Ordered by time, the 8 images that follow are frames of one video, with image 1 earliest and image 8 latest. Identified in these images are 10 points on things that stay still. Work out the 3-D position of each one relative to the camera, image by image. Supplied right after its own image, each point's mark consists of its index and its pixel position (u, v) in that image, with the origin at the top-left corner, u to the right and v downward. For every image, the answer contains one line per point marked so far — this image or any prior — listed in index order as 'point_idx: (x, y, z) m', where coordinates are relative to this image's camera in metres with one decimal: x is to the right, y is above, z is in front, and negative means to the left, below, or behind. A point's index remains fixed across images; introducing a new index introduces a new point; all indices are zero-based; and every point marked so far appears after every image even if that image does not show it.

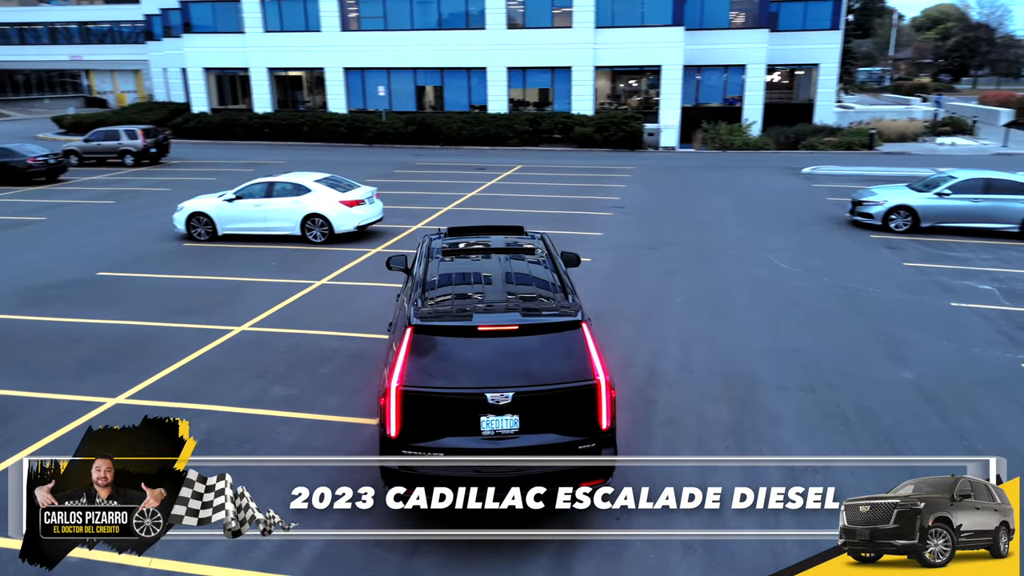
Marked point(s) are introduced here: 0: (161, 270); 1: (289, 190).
0: (-6.4, +0.4, +13.2) m
1: (-4.5, +2.0, +14.7) m
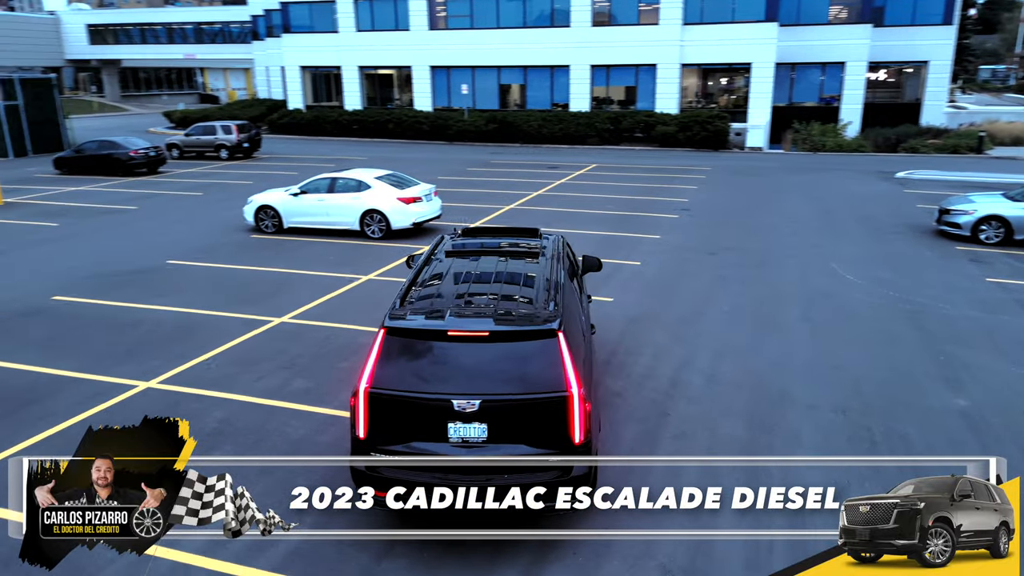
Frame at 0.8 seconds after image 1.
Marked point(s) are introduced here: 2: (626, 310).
0: (-5.5, +0.6, +13.8) m
1: (-3.4, +2.1, +15.1) m
2: (+1.6, -0.3, +10.0) m
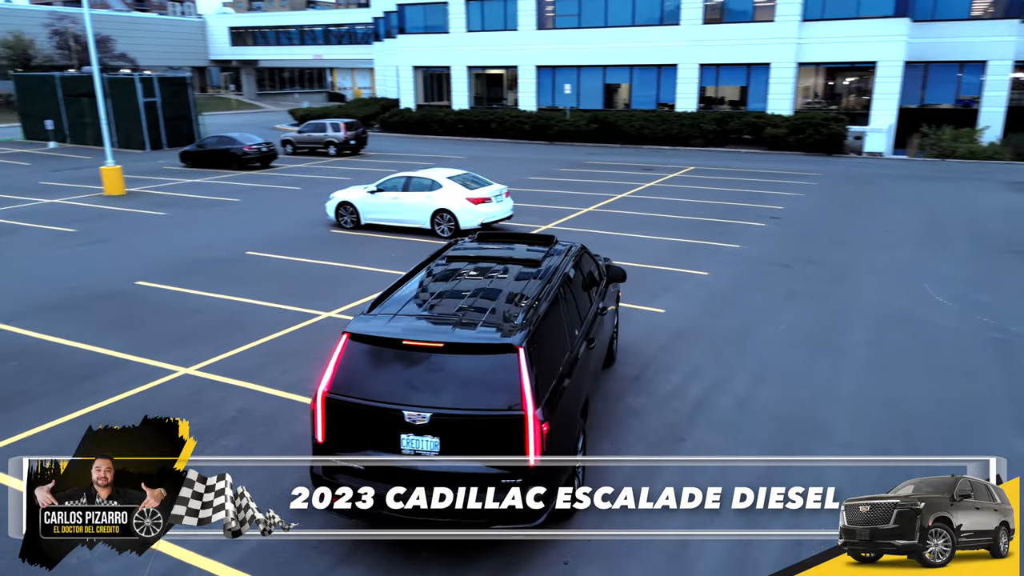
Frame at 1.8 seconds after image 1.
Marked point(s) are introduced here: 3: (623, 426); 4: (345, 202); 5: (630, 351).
0: (-4.2, +0.7, +14.4) m
1: (-1.9, +2.2, +15.3) m
2: (+2.2, -0.5, +9.6) m
3: (+1.1, -1.3, +6.8) m
4: (-3.7, +1.9, +16.1) m
5: (+1.5, -0.8, +8.6) m
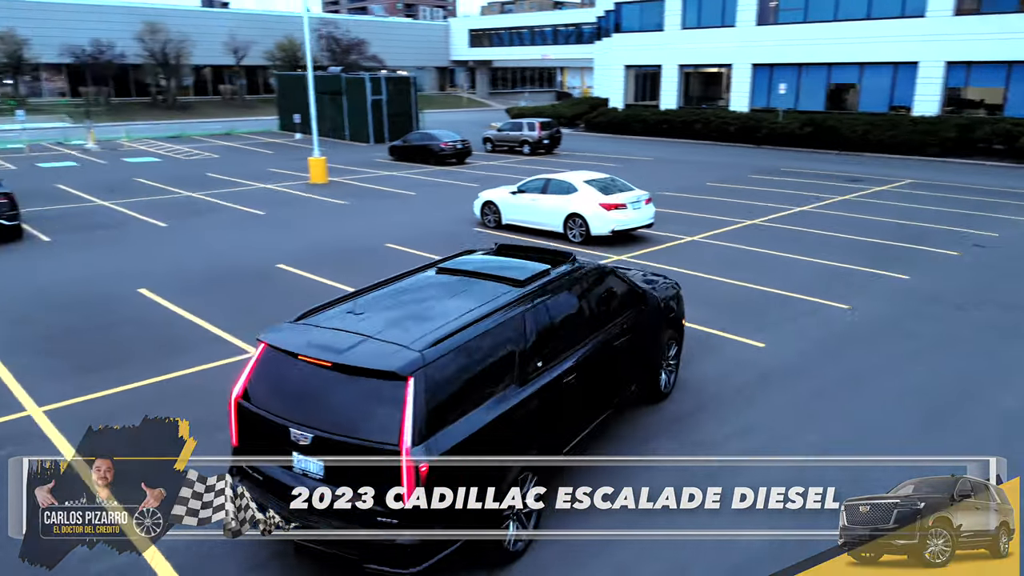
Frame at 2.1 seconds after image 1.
0: (-1.6, +0.8, +14.8) m
1: (+1.0, +2.1, +15.0) m
2: (+3.0, -0.9, +8.3) m
3: (+1.1, -1.5, +6.0) m
4: (-0.5, +1.9, +16.3) m
5: (+2.0, -1.1, +7.6) m
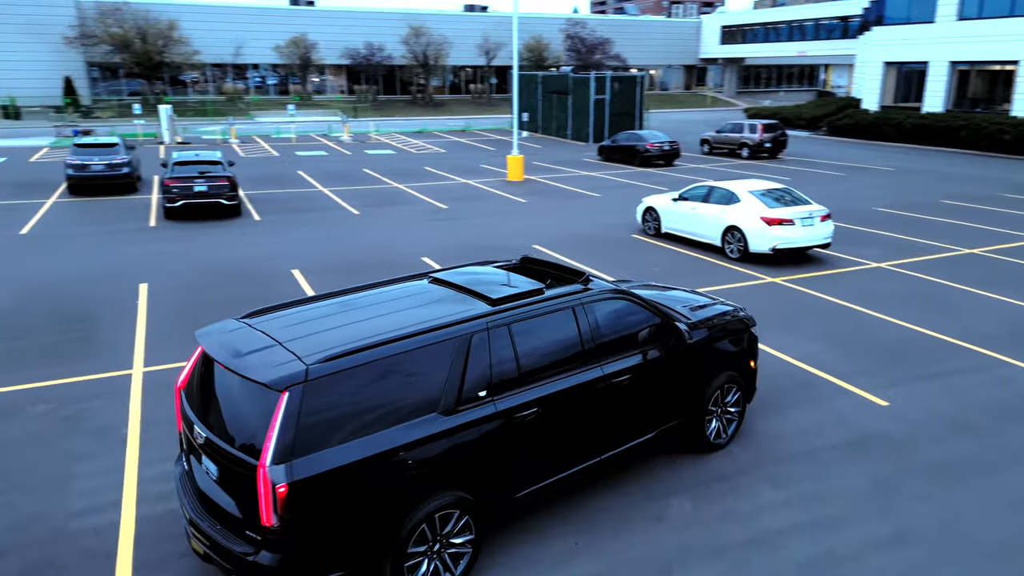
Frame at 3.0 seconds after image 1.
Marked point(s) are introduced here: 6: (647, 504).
0: (+1.4, +0.7, +14.4) m
1: (+4.0, +1.7, +13.7) m
2: (+3.5, -1.3, +6.8) m
3: (+0.9, -1.7, +5.2) m
4: (+3.0, +1.7, +15.4) m
5: (+2.3, -1.4, +6.4) m
6: (+1.0, -1.7, +5.5) m
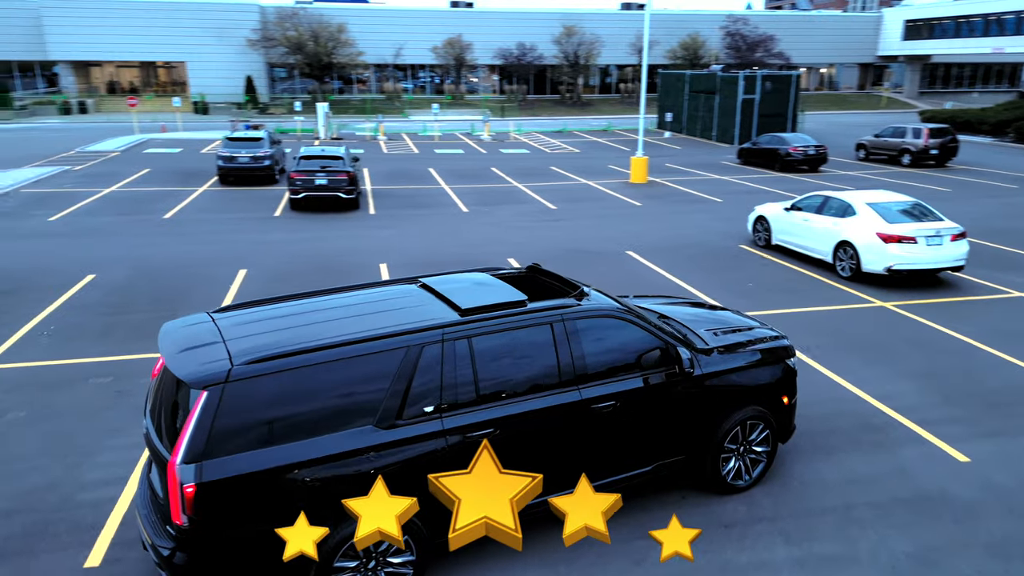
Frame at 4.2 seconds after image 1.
0: (+3.1, +0.5, +13.6) m
1: (+5.6, +1.3, +12.4) m
2: (+3.5, -1.6, +5.8) m
3: (+0.6, -1.9, +4.8) m
4: (+4.9, +1.4, +14.3) m
5: (+2.3, -1.6, +5.7) m
6: (+0.8, -1.8, +5.0) m
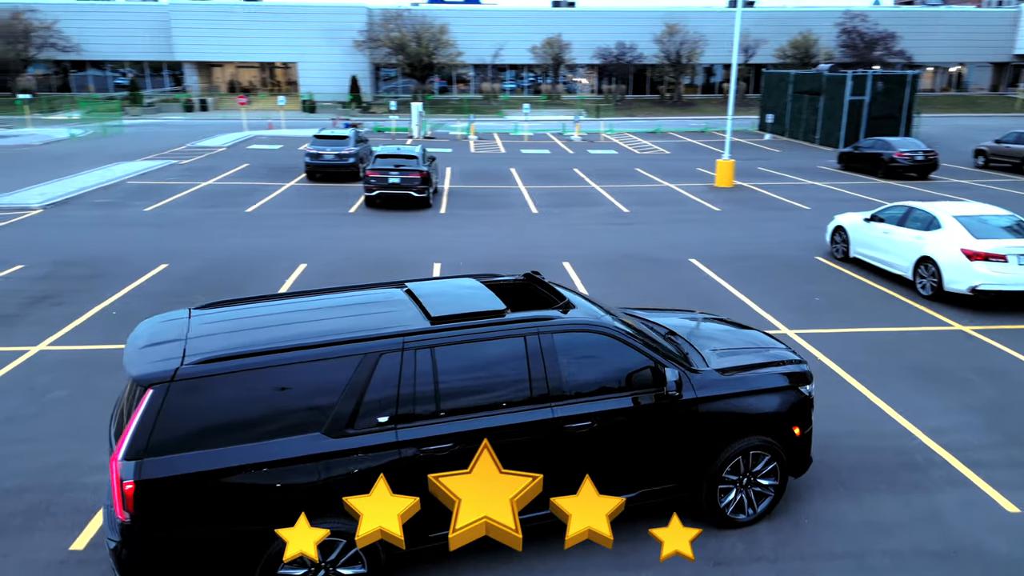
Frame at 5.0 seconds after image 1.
0: (+4.1, +0.3, +12.9) m
1: (+6.5, +1.0, +11.3) m
2: (+3.4, -1.8, +5.1) m
3: (+0.4, -1.9, +4.5) m
4: (+6.0, +1.1, +13.3) m
5: (+2.1, -1.8, +5.2) m
6: (+0.6, -1.9, +4.7) m
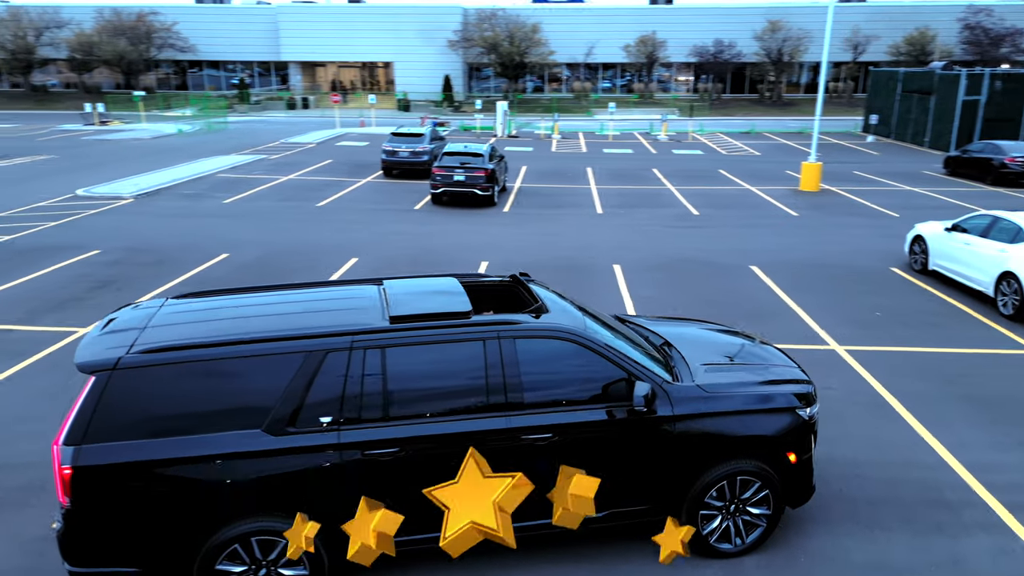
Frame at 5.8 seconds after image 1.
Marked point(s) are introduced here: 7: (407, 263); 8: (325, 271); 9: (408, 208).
0: (+4.9, +0.1, +12.1) m
1: (+7.1, +0.8, +10.3) m
2: (+3.1, -1.9, +4.5) m
3: (+0.1, -2.0, +4.3) m
4: (+6.9, +0.9, +12.3) m
5: (+1.9, -1.8, +4.7) m
6: (+0.3, -1.9, +4.4) m
7: (-1.8, +0.4, +12.9) m
8: (-3.2, +0.3, +12.2) m
9: (-2.8, +2.2, +19.3) m
